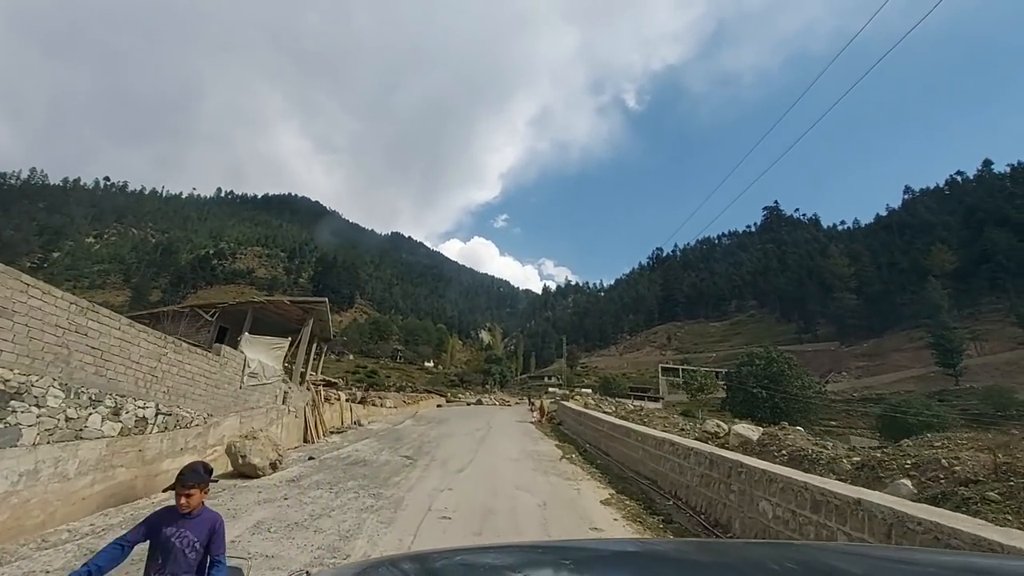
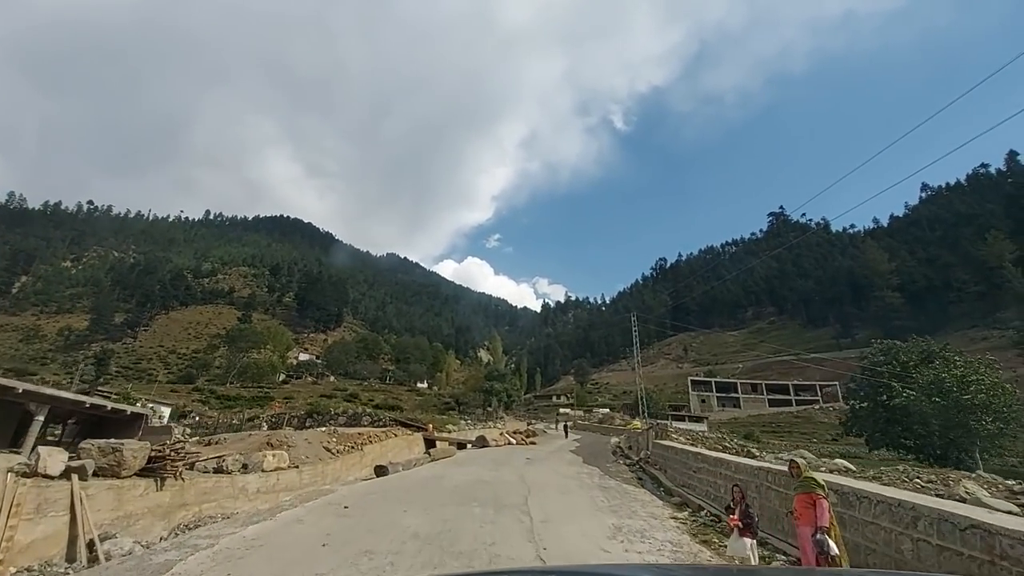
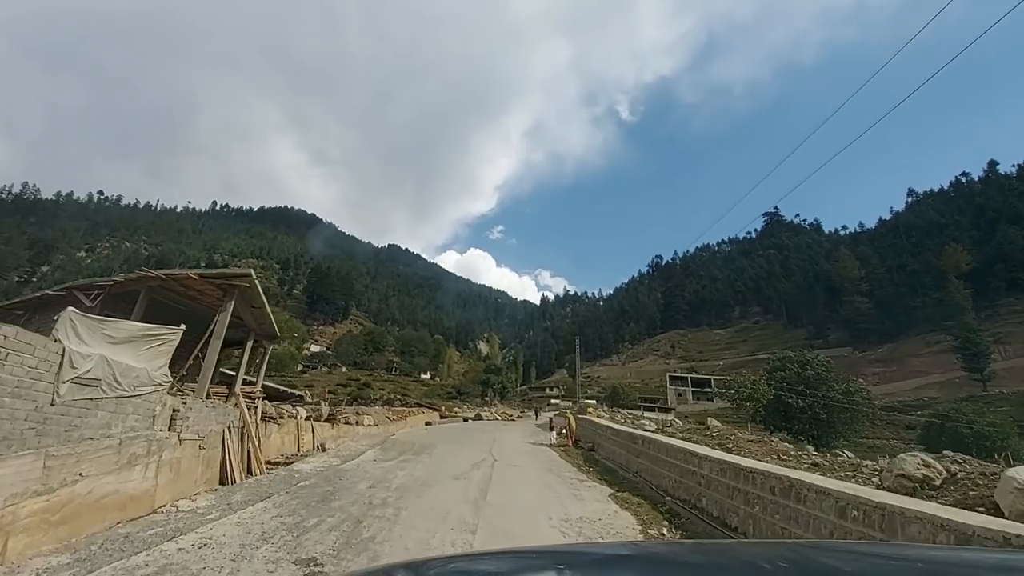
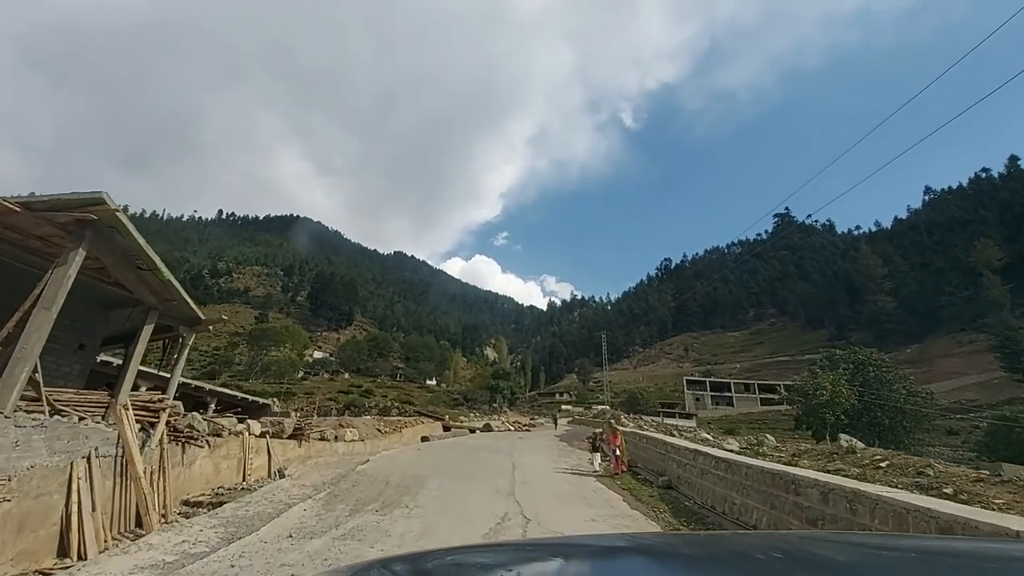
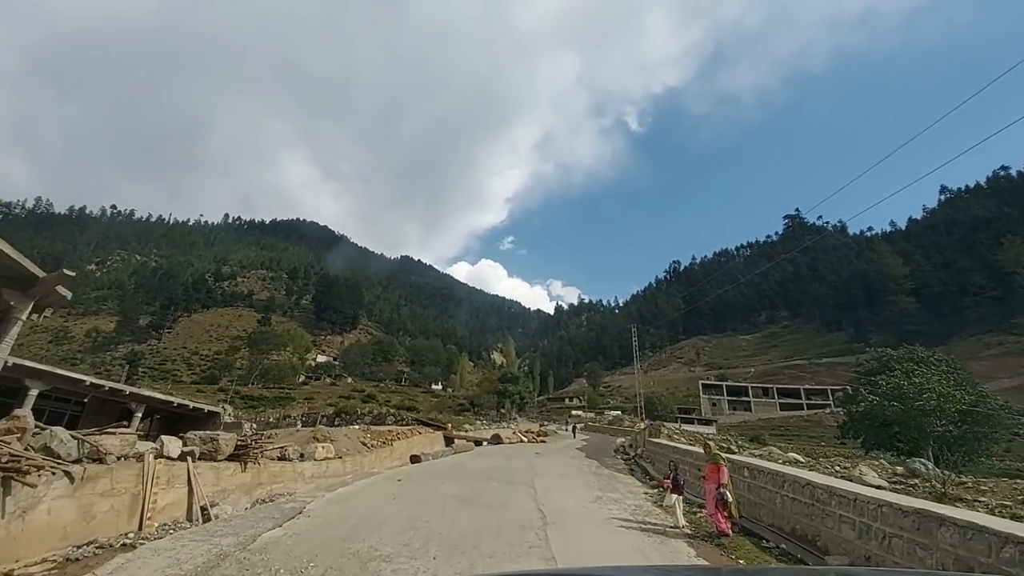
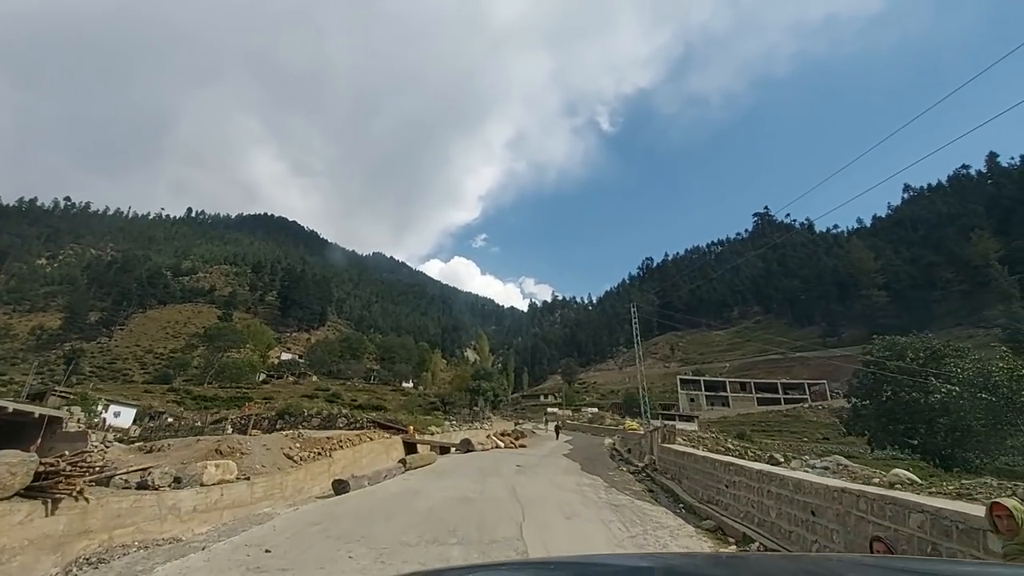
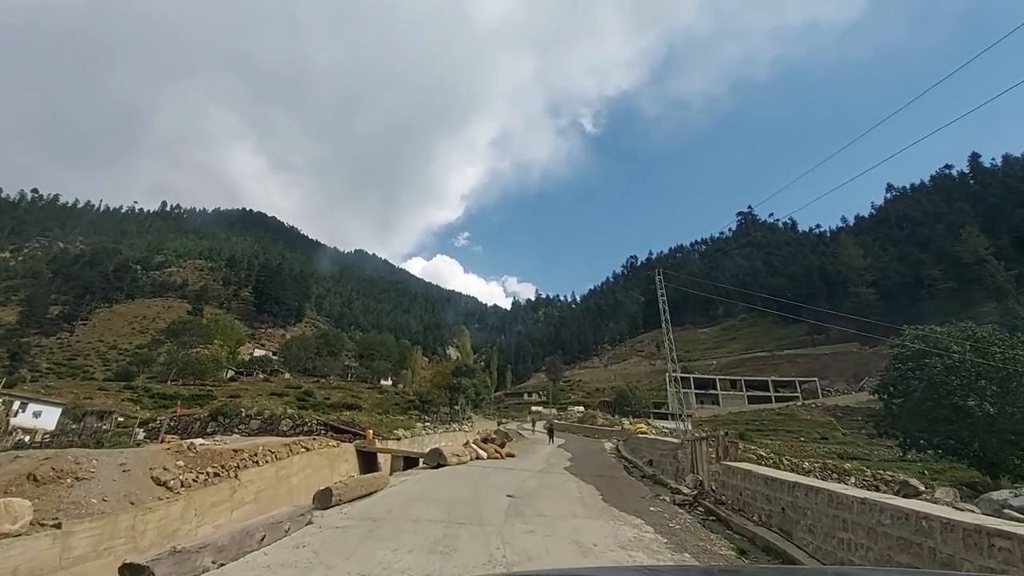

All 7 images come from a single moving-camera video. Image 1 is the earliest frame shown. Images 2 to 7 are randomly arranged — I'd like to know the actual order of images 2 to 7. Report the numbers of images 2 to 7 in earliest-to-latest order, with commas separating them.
3, 4, 5, 2, 6, 7
